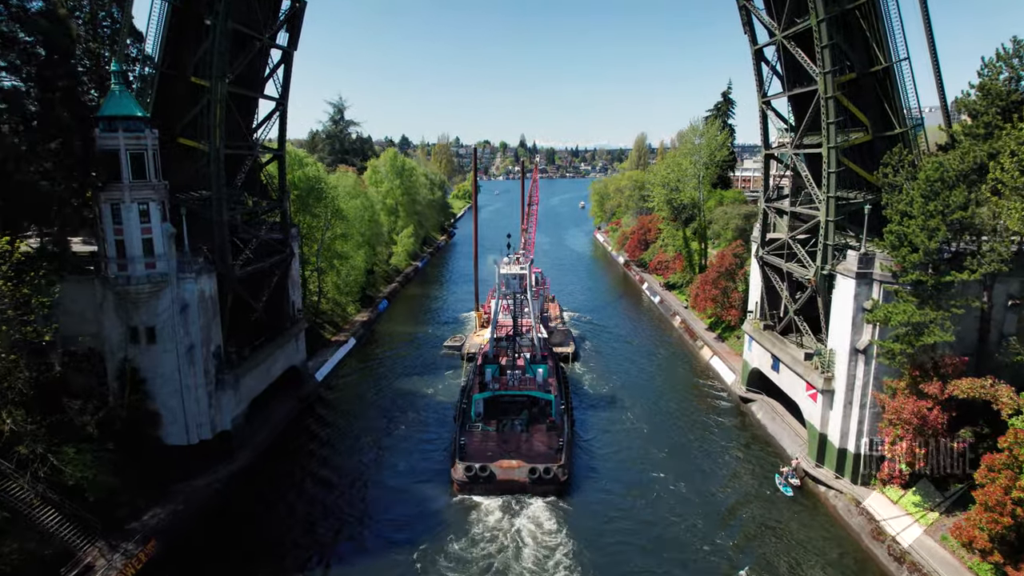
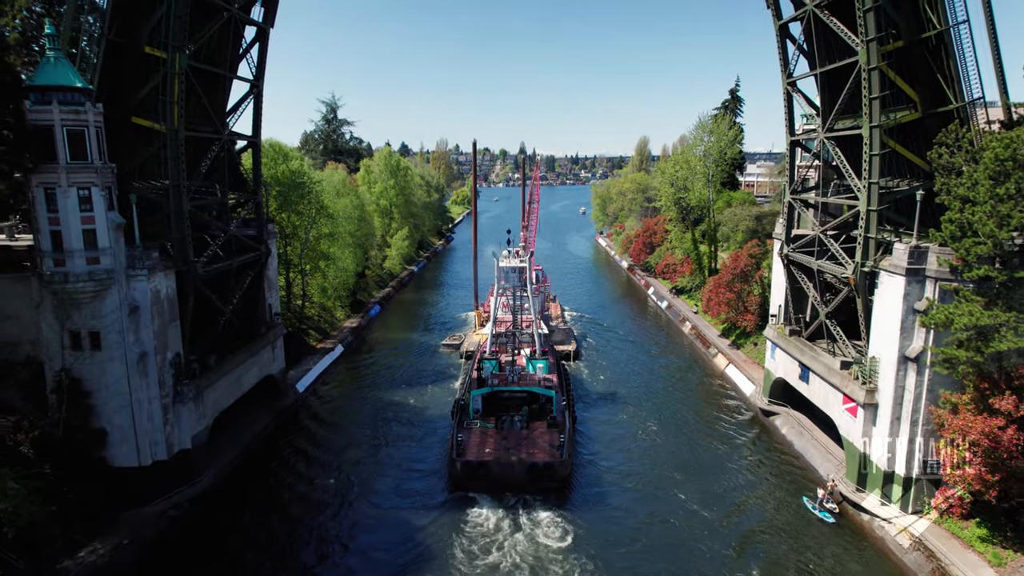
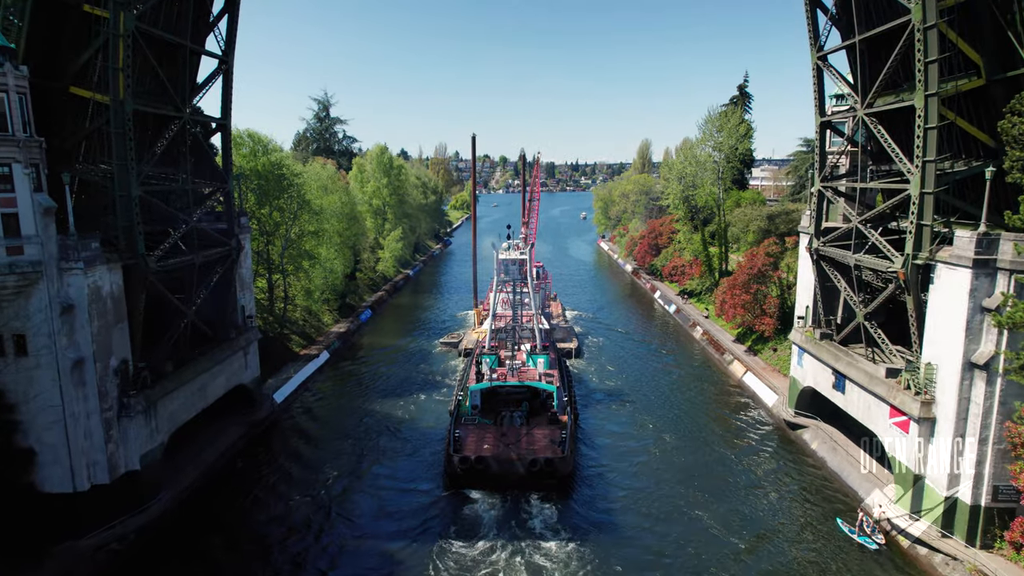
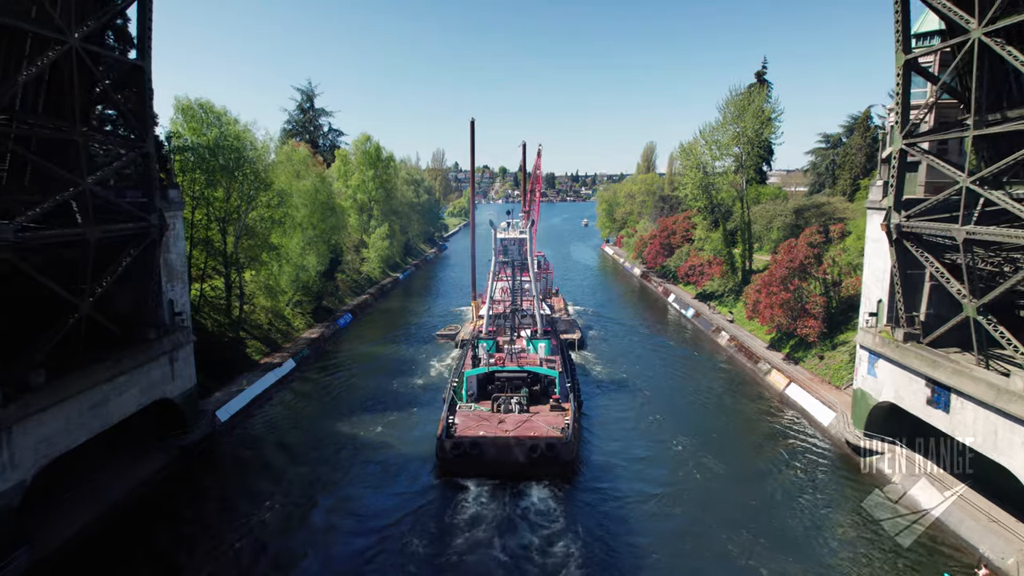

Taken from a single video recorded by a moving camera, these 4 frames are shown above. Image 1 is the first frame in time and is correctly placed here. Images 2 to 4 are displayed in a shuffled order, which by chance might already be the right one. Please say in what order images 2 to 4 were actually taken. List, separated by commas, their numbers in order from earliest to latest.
2, 3, 4
